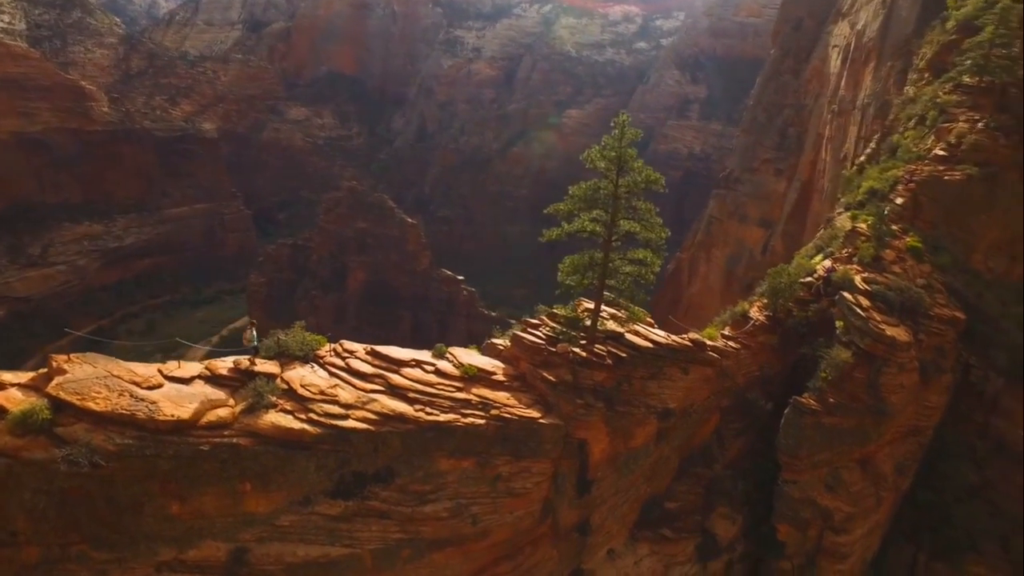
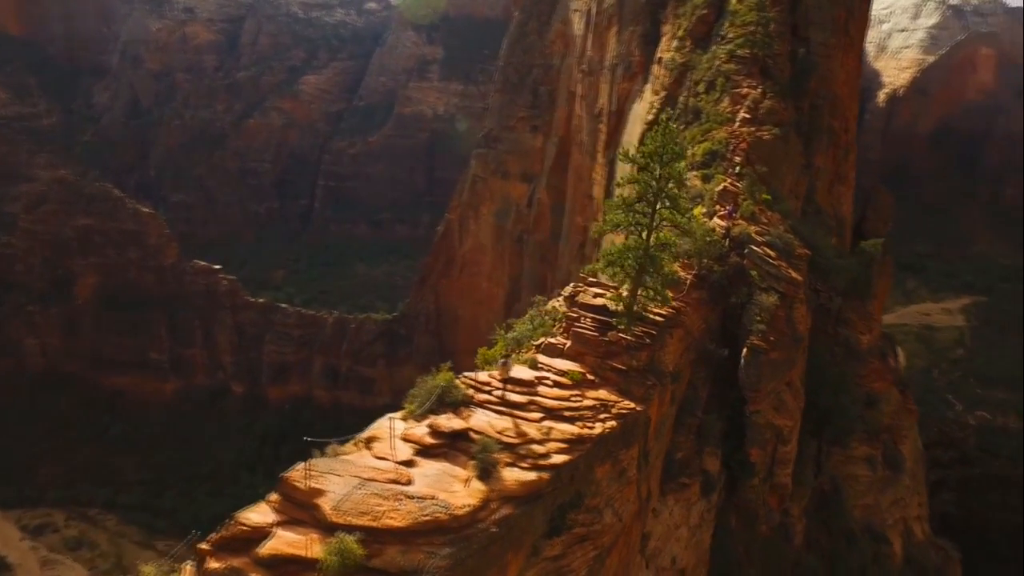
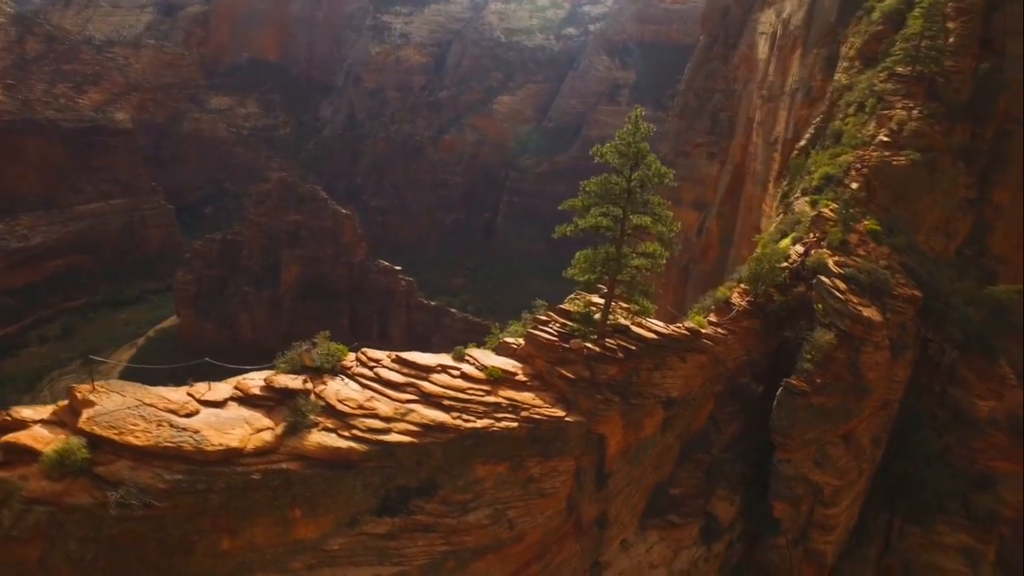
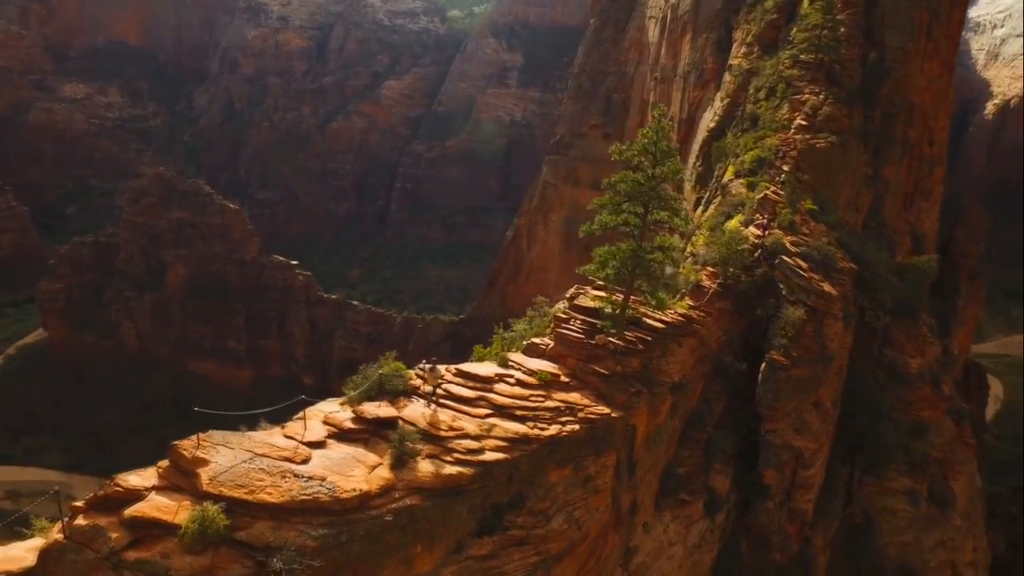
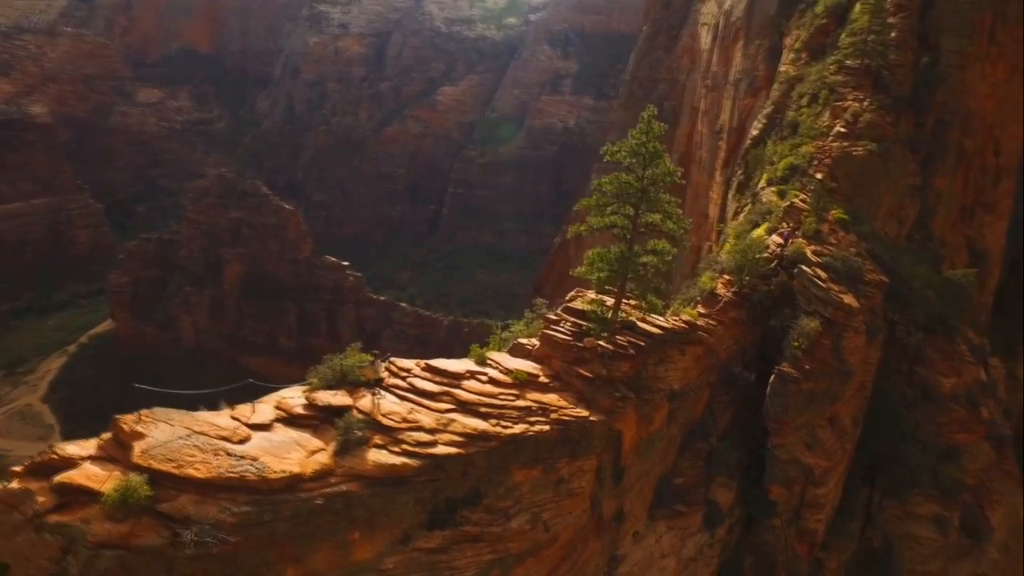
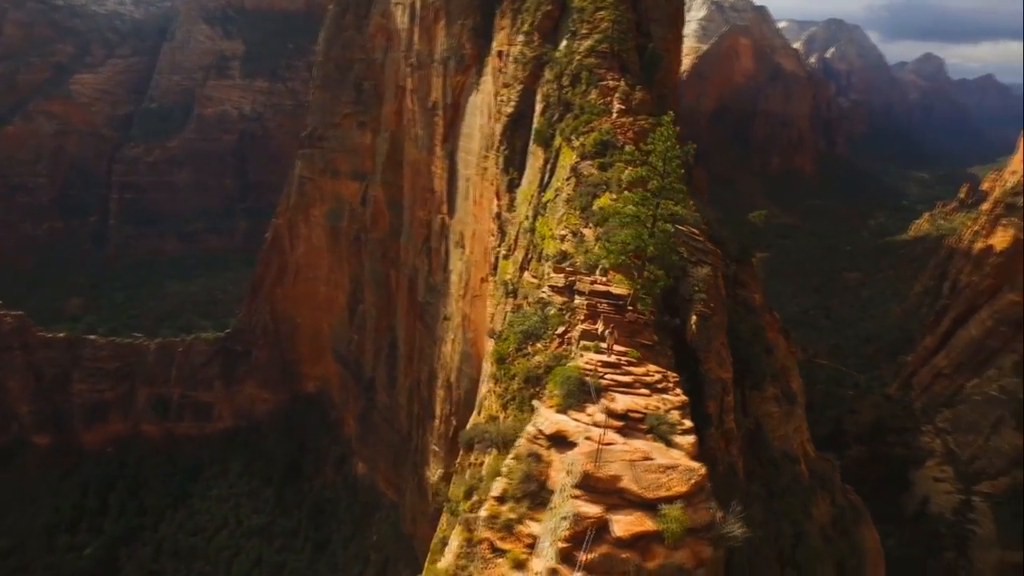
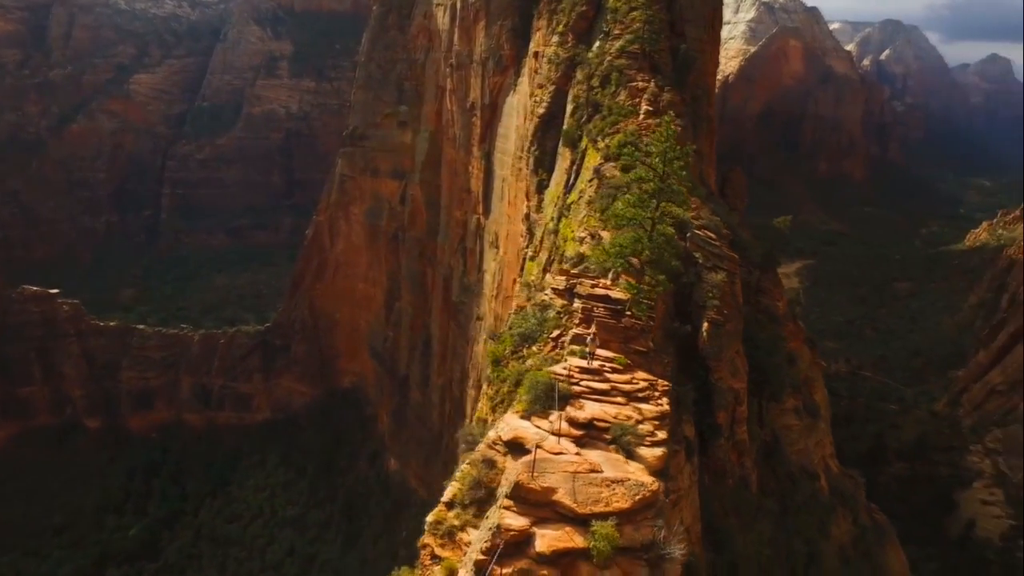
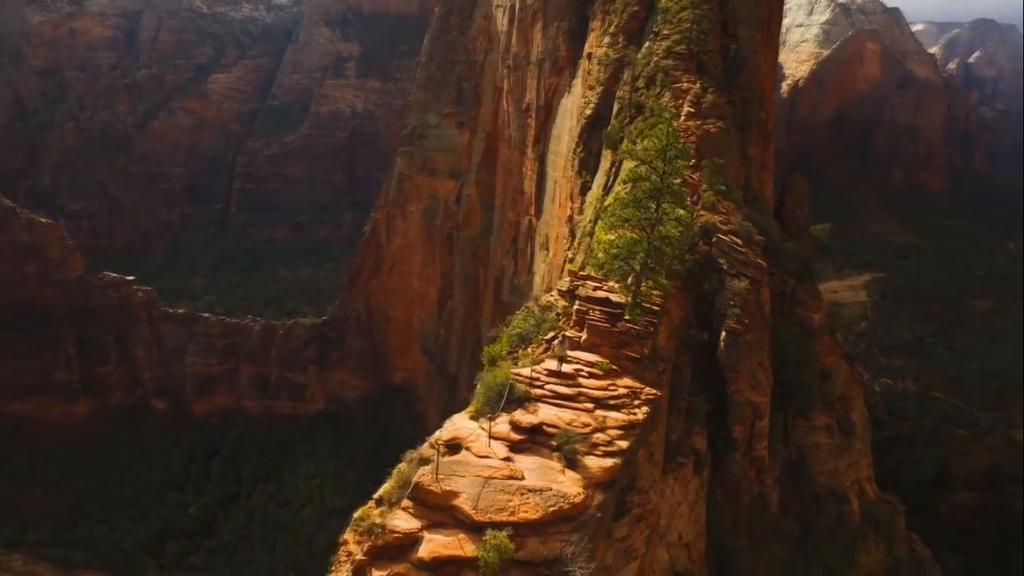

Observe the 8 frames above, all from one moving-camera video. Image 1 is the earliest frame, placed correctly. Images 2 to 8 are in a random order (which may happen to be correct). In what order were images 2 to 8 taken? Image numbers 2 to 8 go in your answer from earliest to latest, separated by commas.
3, 5, 4, 2, 8, 7, 6
